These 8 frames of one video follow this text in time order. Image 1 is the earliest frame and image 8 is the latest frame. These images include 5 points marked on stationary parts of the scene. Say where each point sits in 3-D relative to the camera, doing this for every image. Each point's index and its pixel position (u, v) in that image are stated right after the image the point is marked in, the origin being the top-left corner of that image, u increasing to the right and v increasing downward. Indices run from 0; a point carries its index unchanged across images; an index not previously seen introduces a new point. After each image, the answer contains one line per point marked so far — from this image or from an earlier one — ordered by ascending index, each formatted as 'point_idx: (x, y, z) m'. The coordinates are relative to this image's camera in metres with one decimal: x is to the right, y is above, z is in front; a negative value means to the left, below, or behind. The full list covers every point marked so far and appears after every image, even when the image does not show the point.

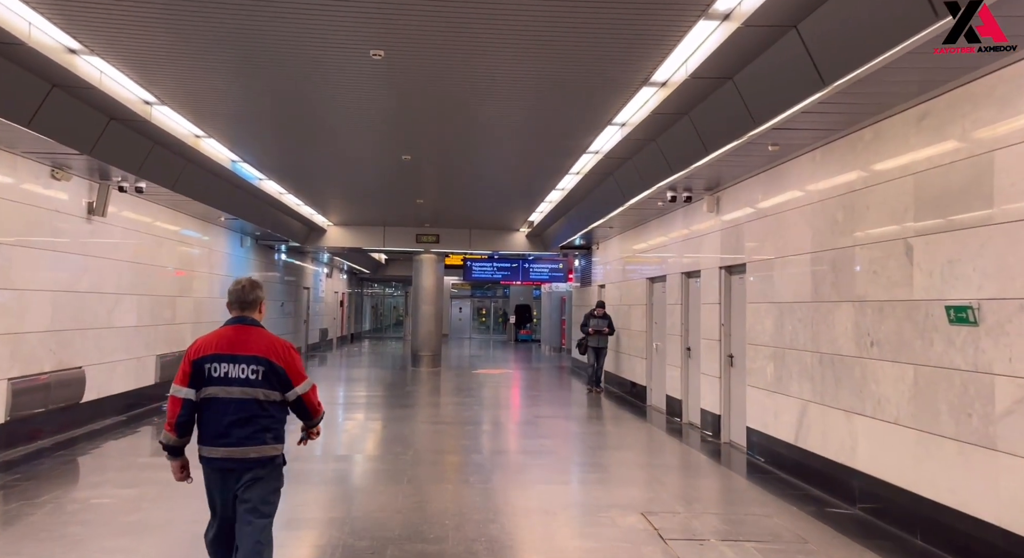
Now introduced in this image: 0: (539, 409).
0: (+0.4, -1.9, +10.4) m
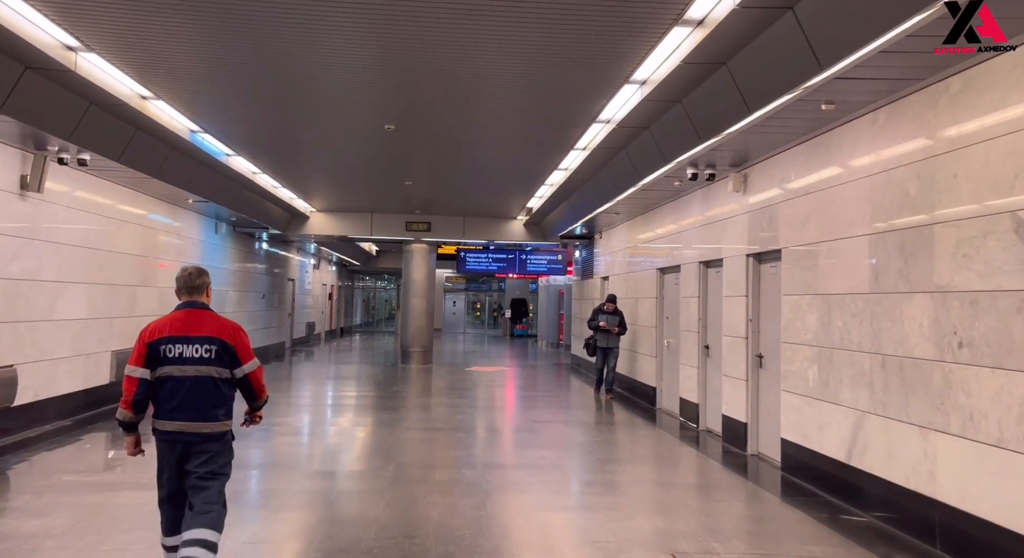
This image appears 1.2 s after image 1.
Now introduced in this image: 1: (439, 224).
0: (+0.4, -1.8, +9.4) m
1: (-1.5, +1.2, +14.8) m
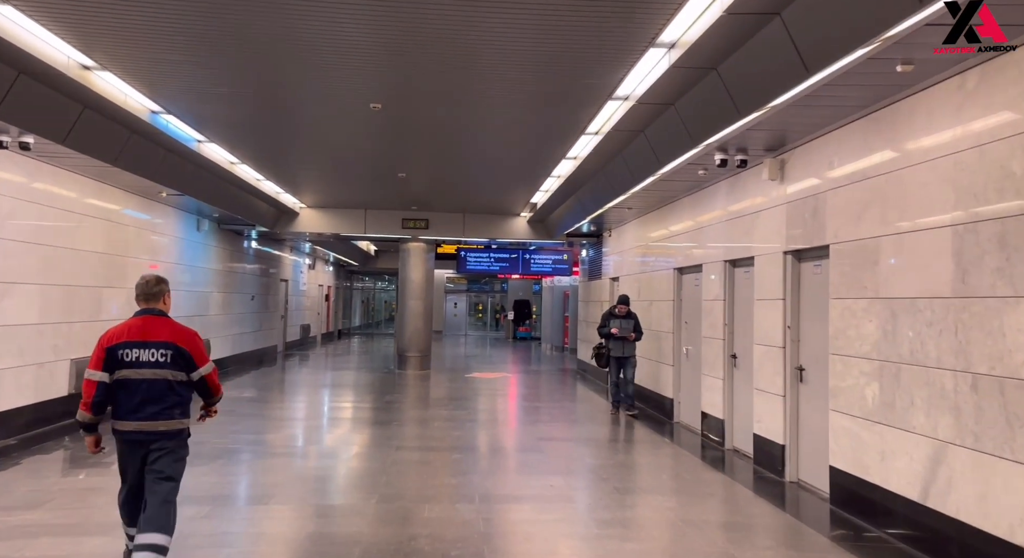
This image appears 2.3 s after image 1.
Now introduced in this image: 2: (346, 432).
0: (+0.4, -1.8, +8.6) m
1: (-1.5, +1.1, +14.0) m
2: (-2.0, -1.8, +8.5) m
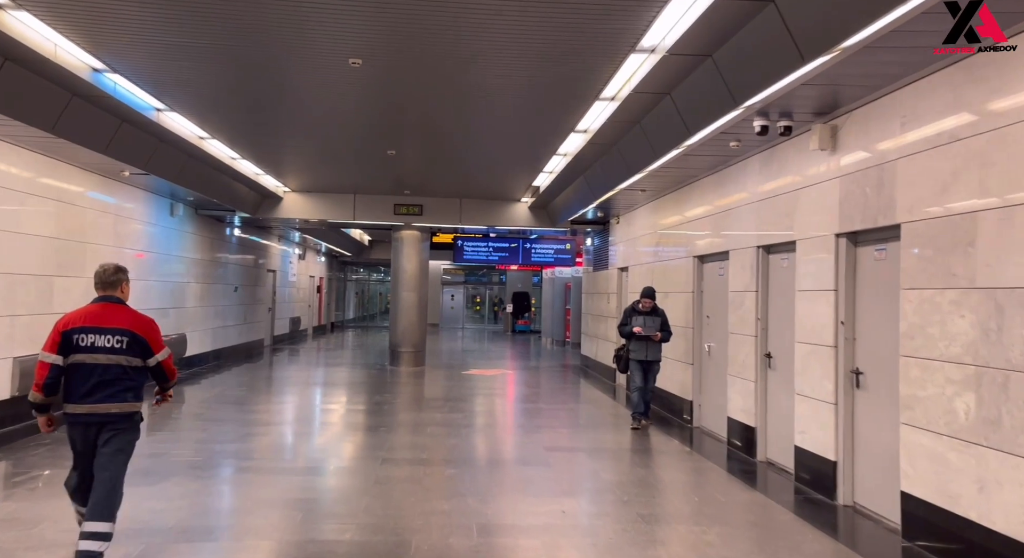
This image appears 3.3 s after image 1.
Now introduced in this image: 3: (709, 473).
0: (+0.4, -1.7, +7.7) m
1: (-1.5, +1.3, +13.0) m
2: (-2.0, -1.7, +7.6) m
3: (+1.7, -1.7, +6.0) m
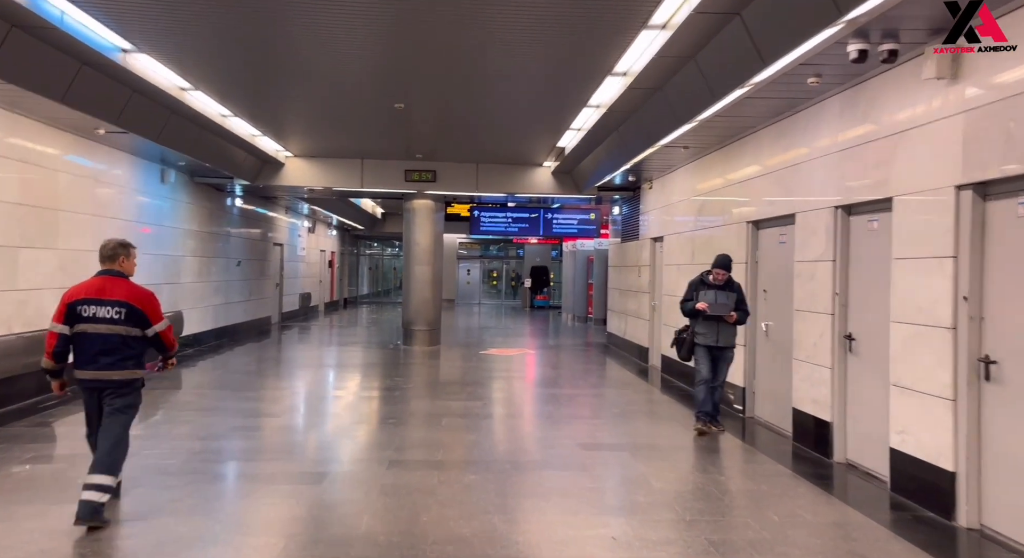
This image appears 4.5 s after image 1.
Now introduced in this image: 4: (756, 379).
0: (+0.7, -1.4, +6.7) m
1: (-1.1, +1.8, +12.0) m
2: (-1.7, -1.4, +6.7) m
3: (+1.9, -1.4, +5.0) m
4: (+2.4, -1.0, +6.8) m
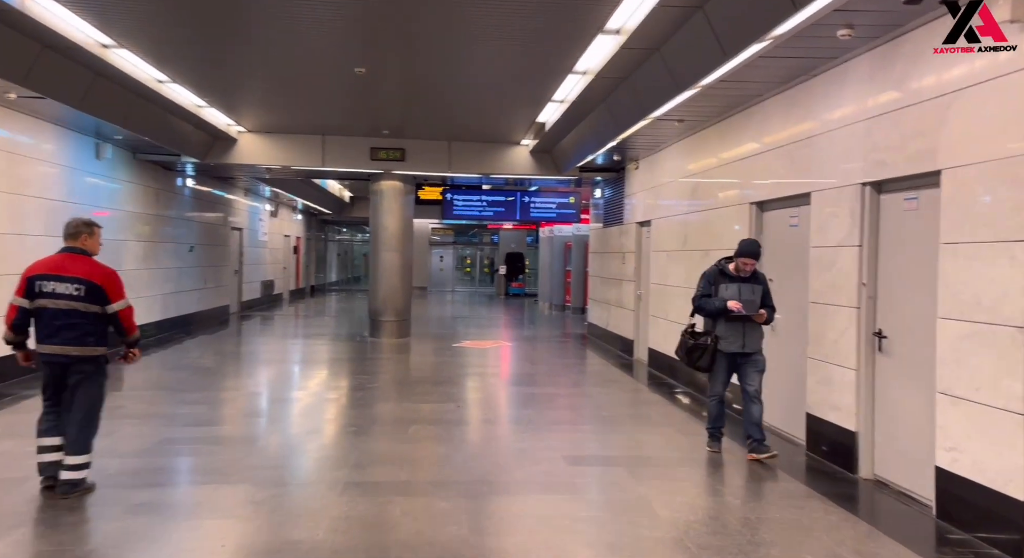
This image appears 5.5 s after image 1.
0: (+0.5, -1.3, +5.9) m
1: (-1.5, +2.0, +11.1) m
2: (-1.9, -1.3, +5.9) m
3: (+1.8, -1.3, +4.3) m
4: (+2.2, -0.9, +6.1) m
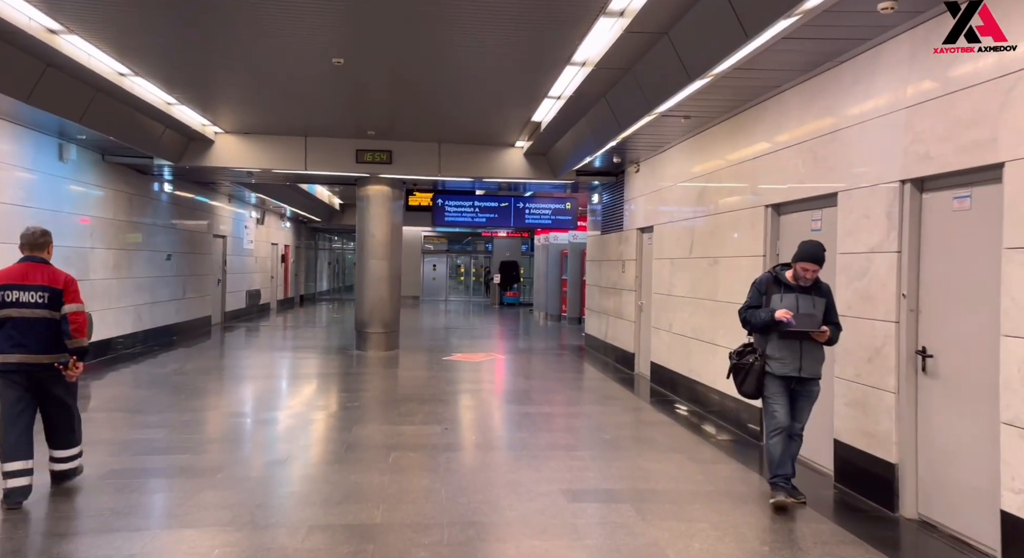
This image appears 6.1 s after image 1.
0: (+0.4, -1.4, +5.3) m
1: (-1.6, +1.9, +10.5) m
2: (-2.0, -1.4, +5.2) m
3: (+1.7, -1.4, +3.7) m
4: (+2.1, -0.9, +5.6) m
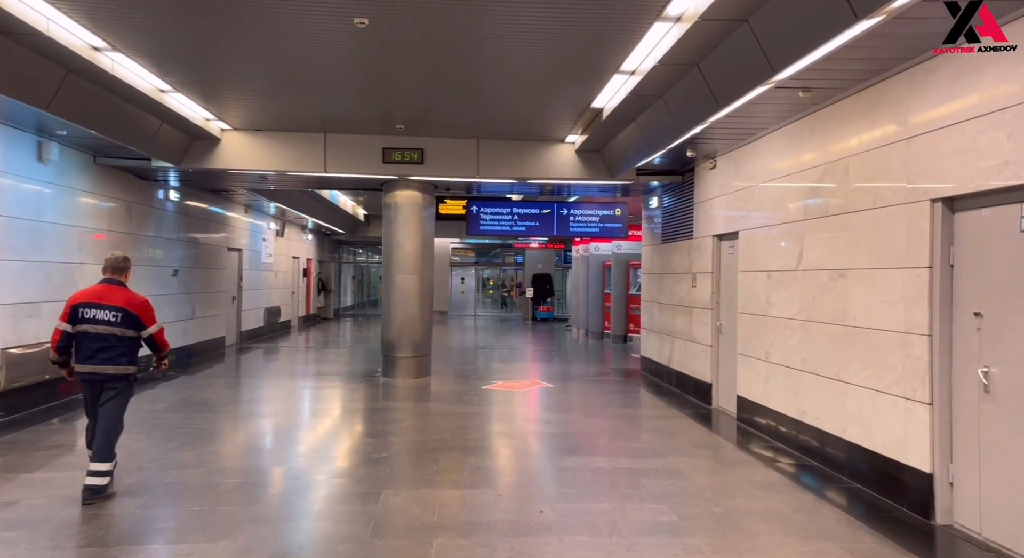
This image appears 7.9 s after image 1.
0: (+0.9, -1.5, +3.9) m
1: (-1.0, +1.6, +9.2) m
2: (-1.5, -1.5, +3.8) m
3: (+2.1, -1.5, +2.2) m
4: (+2.6, -1.1, +4.0) m
